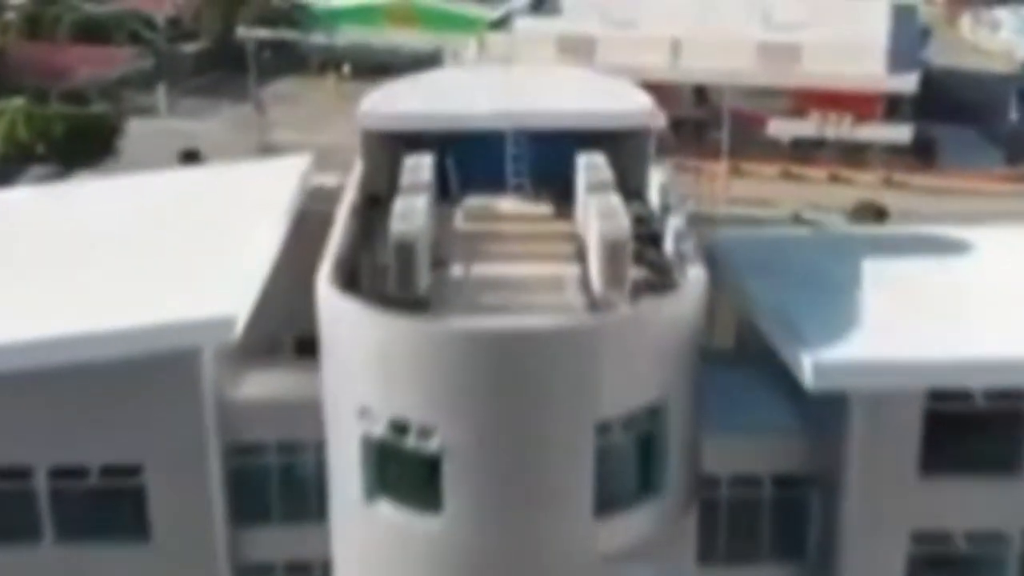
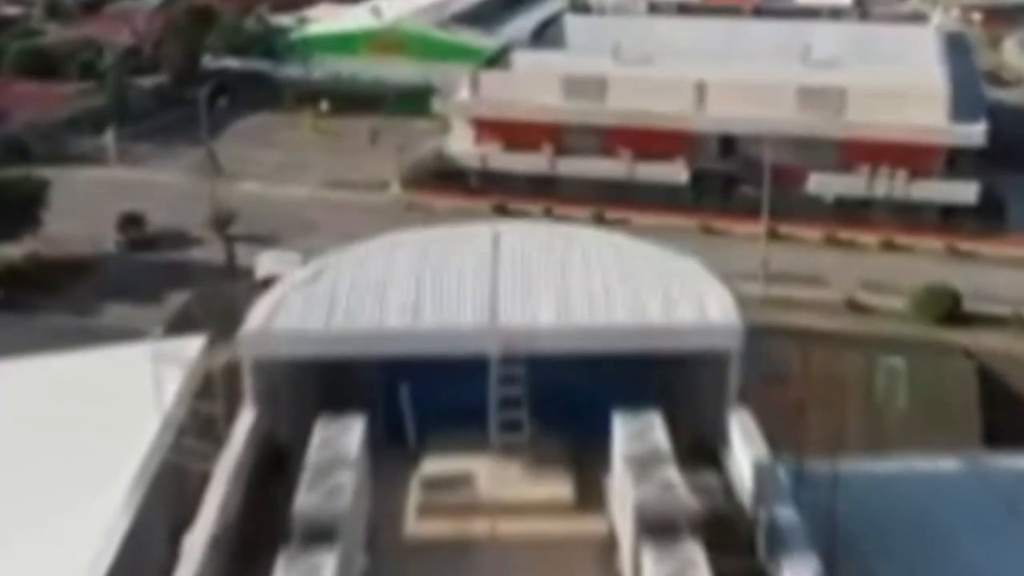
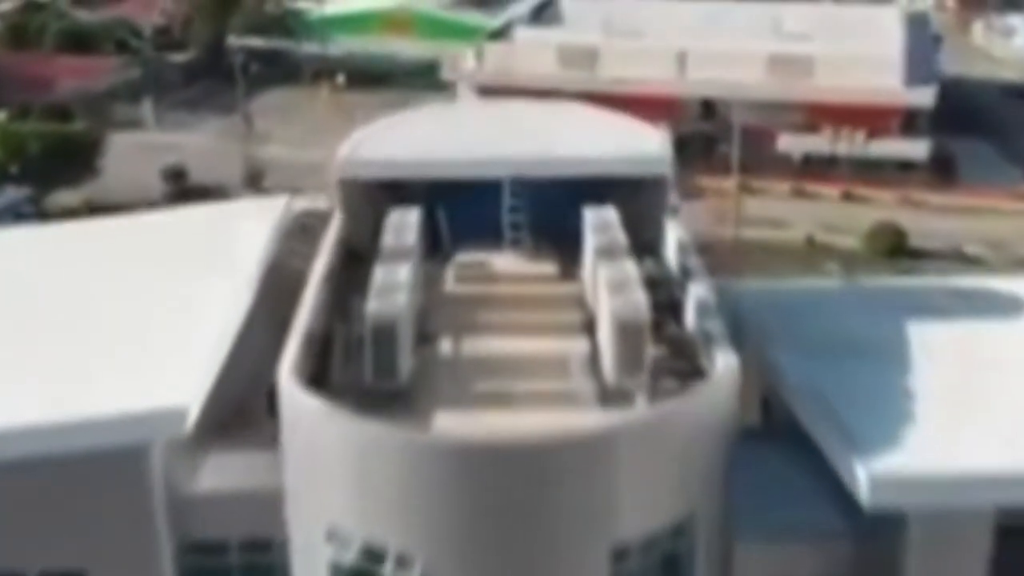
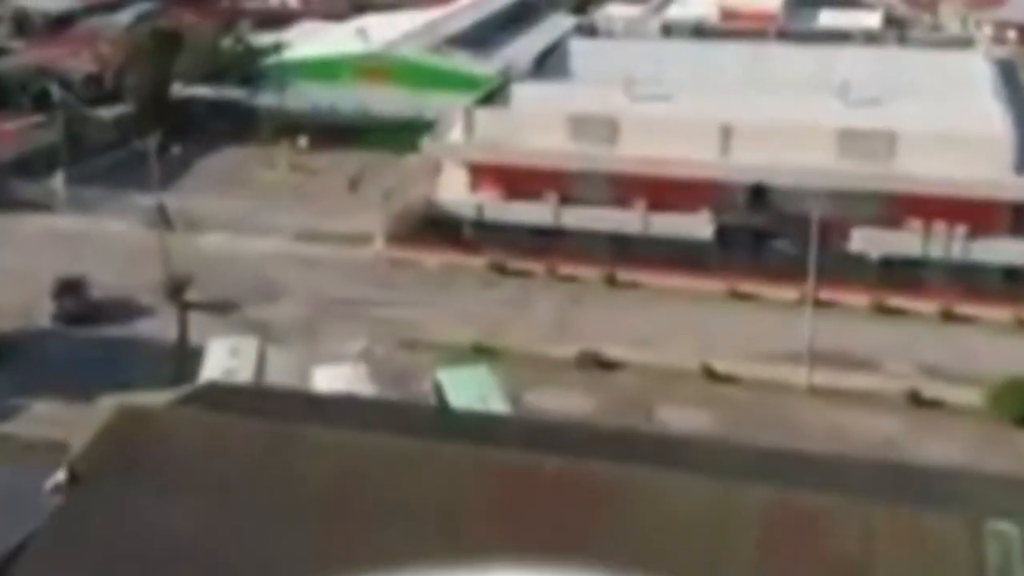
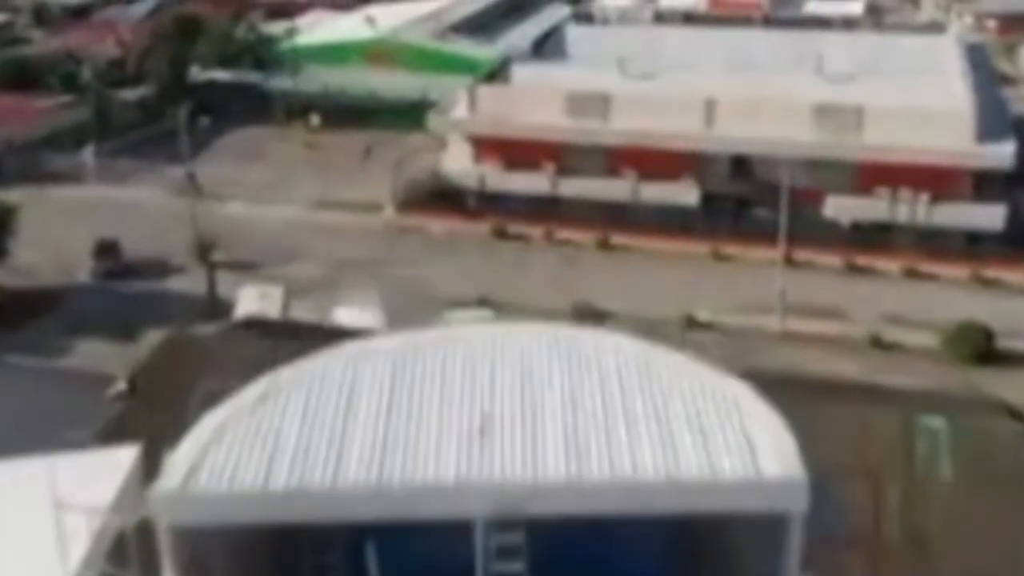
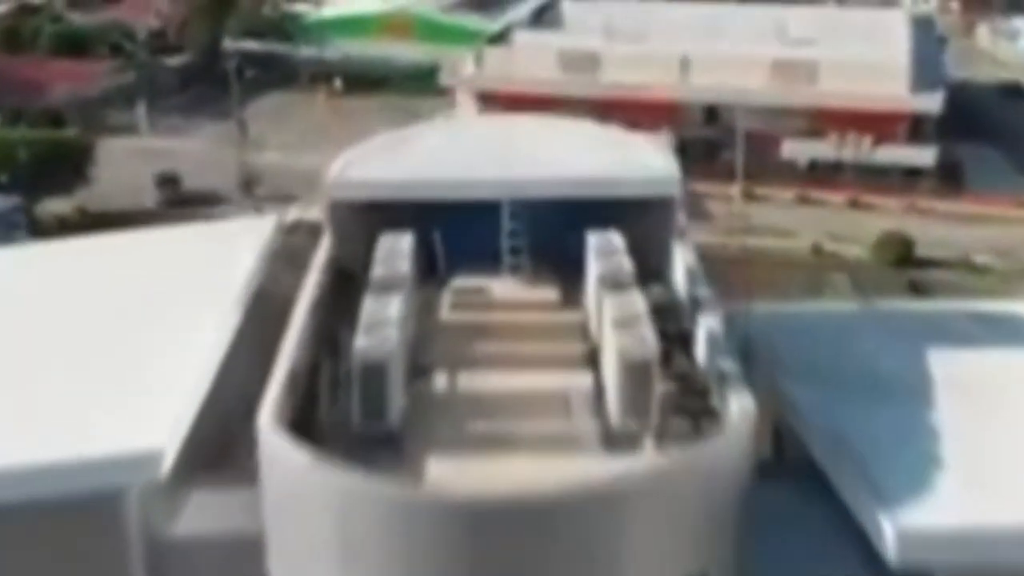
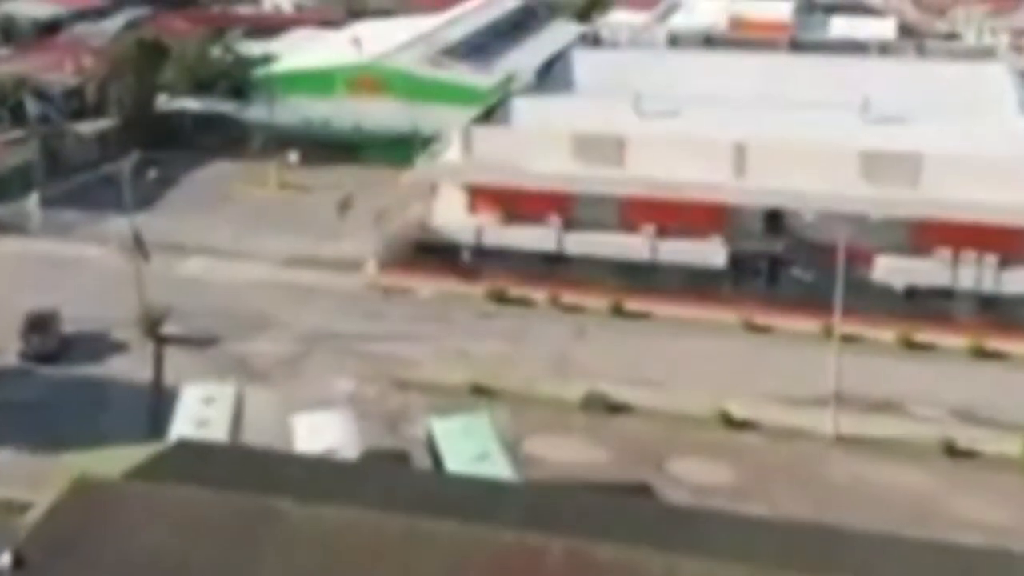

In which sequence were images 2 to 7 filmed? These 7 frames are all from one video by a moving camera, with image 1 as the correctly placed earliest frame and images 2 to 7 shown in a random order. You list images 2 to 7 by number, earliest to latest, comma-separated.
3, 6, 2, 5, 4, 7
